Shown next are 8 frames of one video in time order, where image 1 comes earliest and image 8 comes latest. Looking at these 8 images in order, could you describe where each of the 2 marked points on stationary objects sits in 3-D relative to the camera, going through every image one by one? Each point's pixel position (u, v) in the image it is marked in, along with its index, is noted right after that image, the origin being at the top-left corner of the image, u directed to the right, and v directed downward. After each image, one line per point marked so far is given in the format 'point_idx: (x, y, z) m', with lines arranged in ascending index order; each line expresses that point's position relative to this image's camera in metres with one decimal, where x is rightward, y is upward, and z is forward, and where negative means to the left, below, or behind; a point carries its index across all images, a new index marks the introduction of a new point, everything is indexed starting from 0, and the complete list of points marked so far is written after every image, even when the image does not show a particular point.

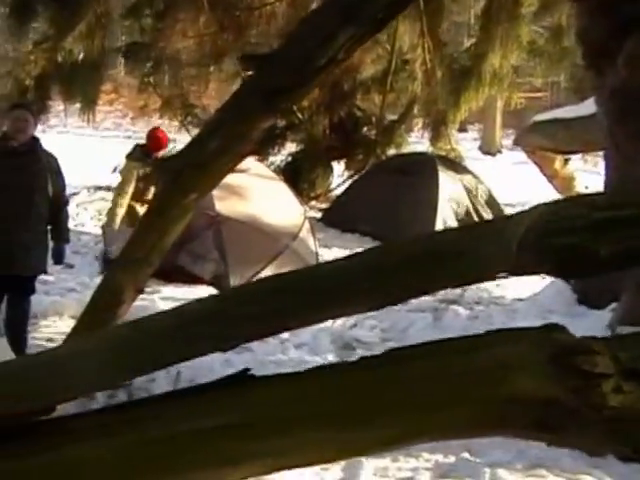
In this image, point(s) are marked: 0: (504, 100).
0: (+3.4, +2.6, +17.7) m
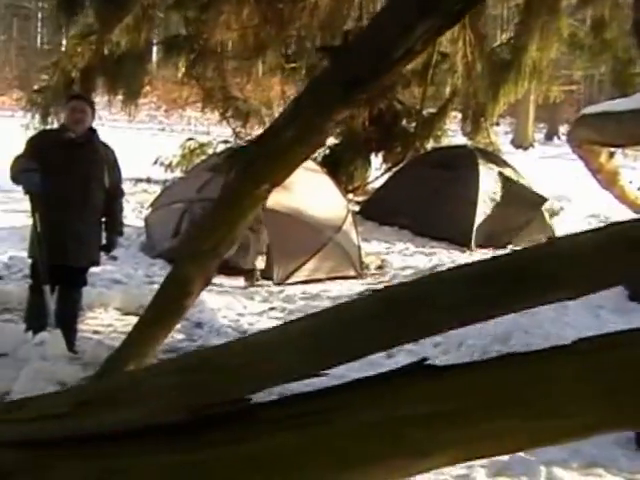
0: (+4.1, +2.7, +17.6) m
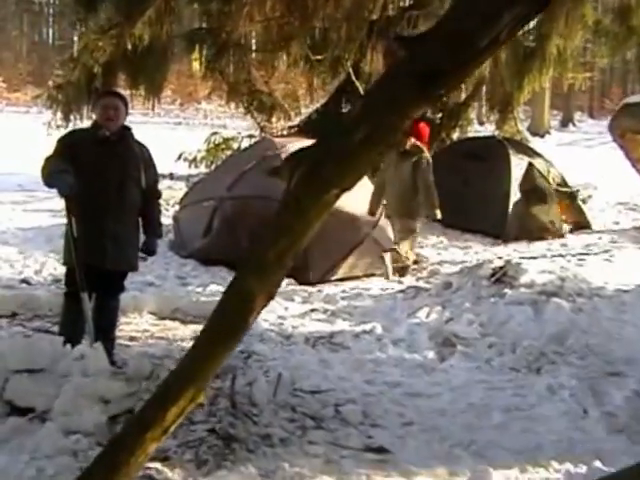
0: (+4.5, +2.9, +17.1) m
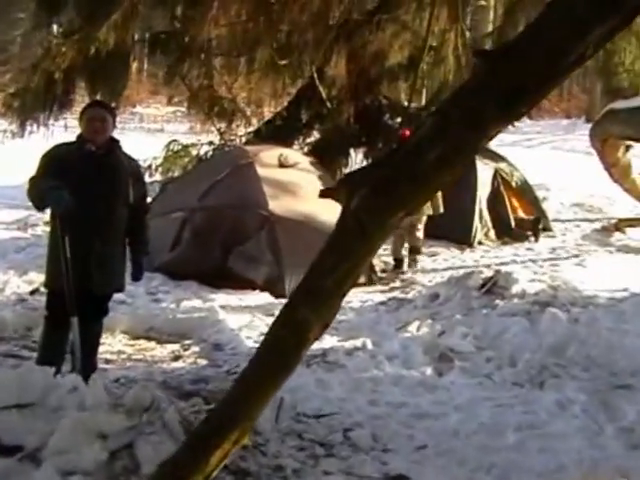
0: (+3.6, +2.8, +17.1) m
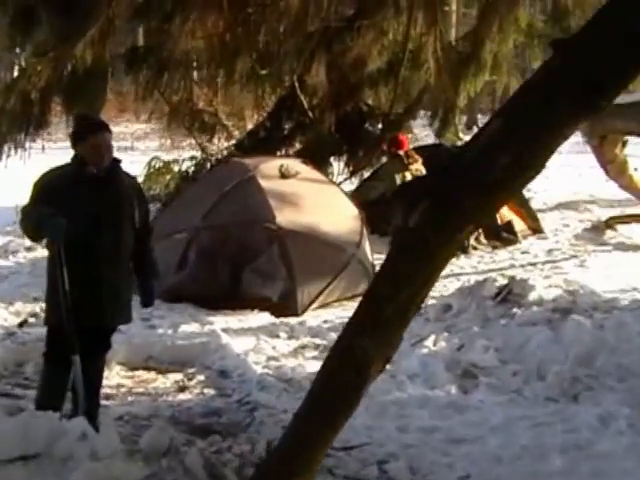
0: (+3.2, +2.8, +16.7) m
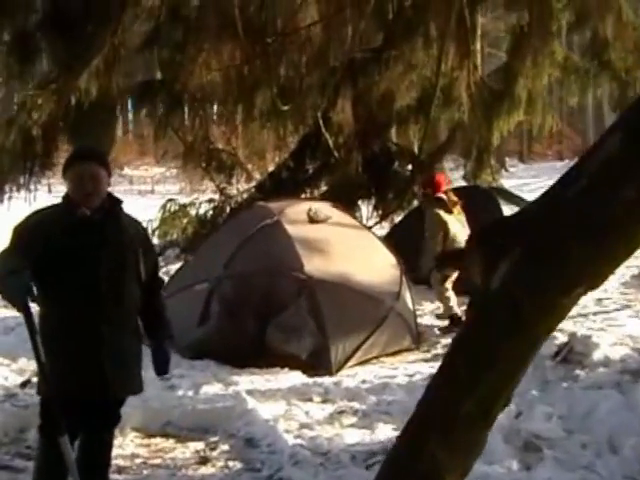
0: (+3.7, +2.0, +16.0) m
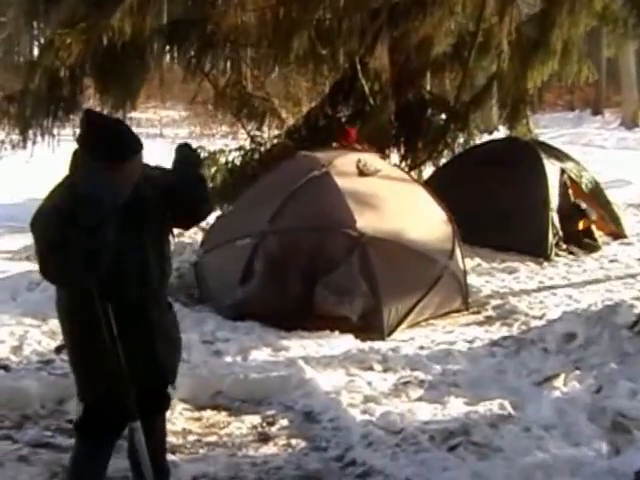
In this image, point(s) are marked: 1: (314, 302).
0: (+4.1, +2.7, +15.3) m
1: (-0.1, -0.5, +7.6) m
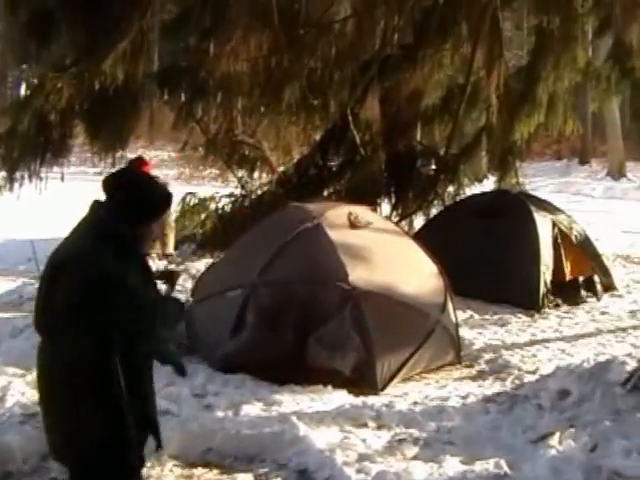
0: (+3.9, +1.9, +15.5) m
1: (-0.1, -0.9, +7.5) m
